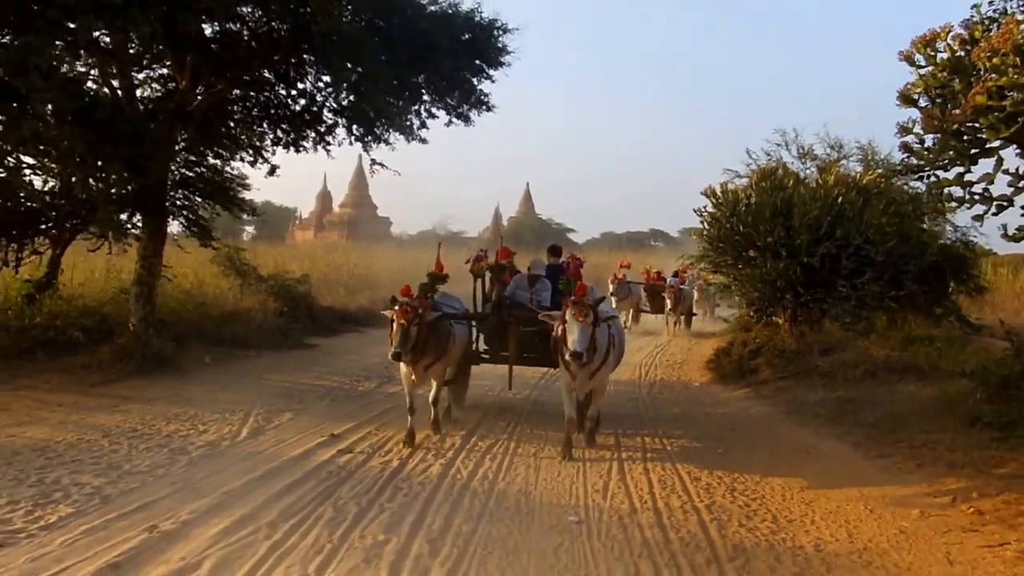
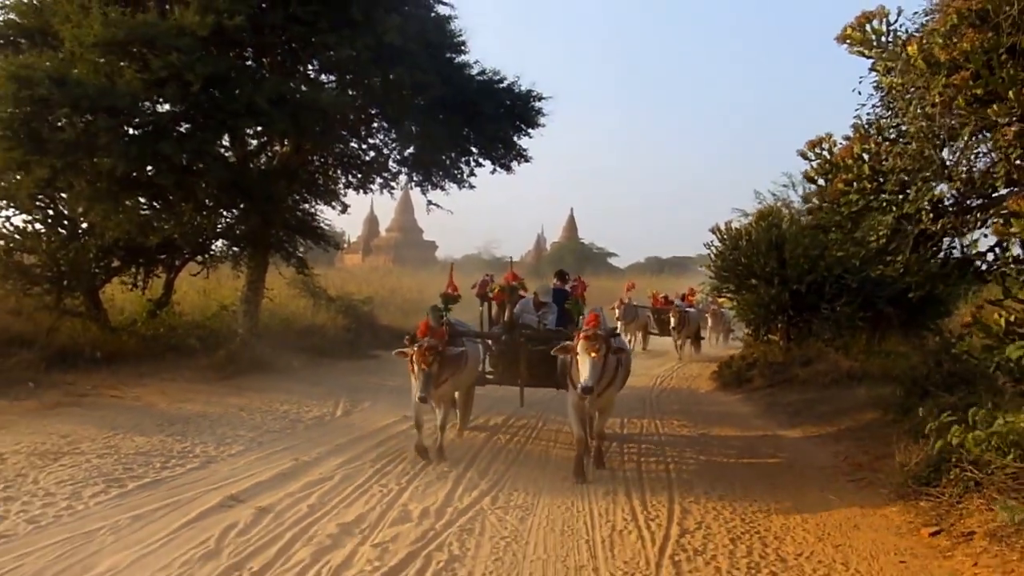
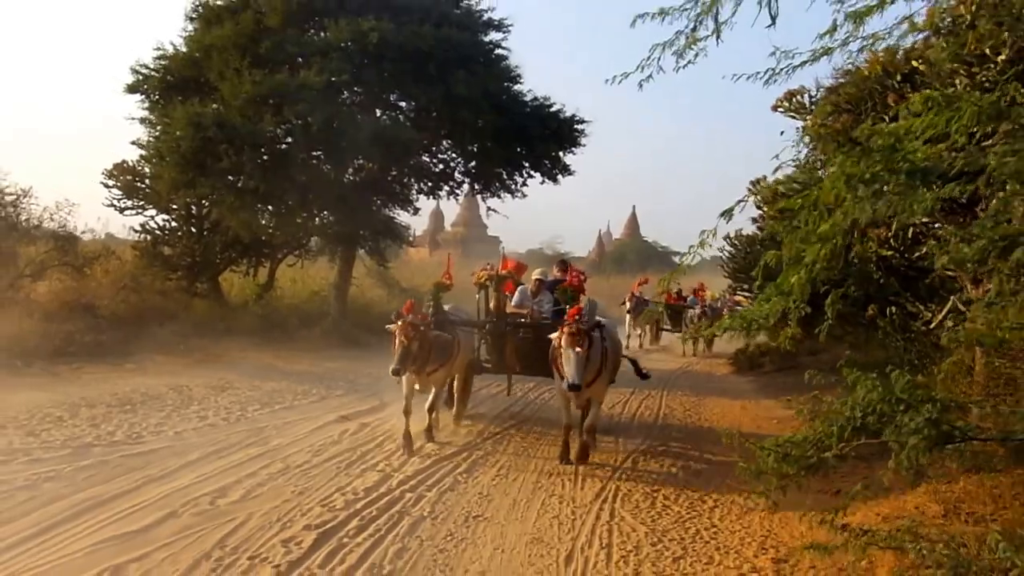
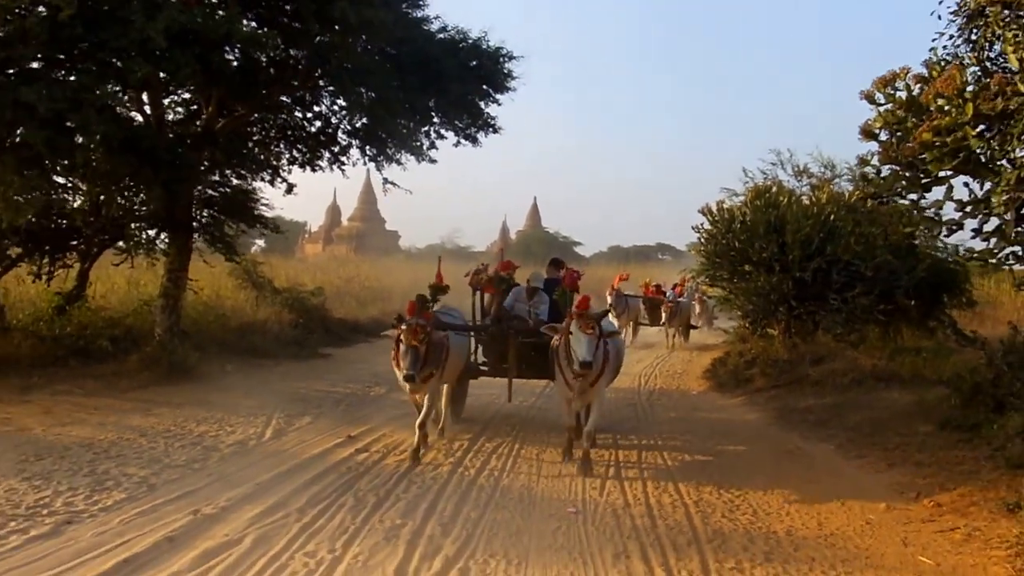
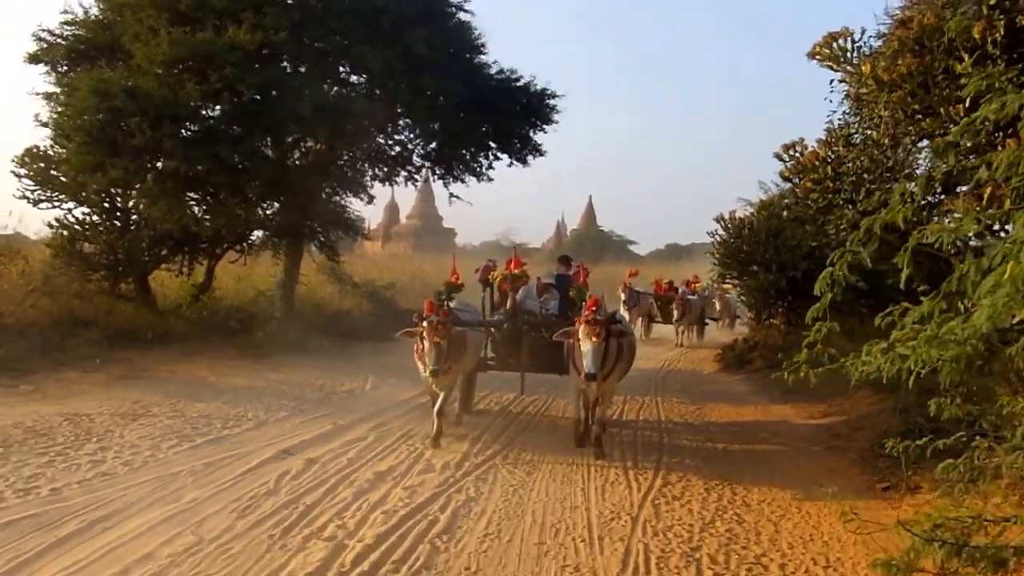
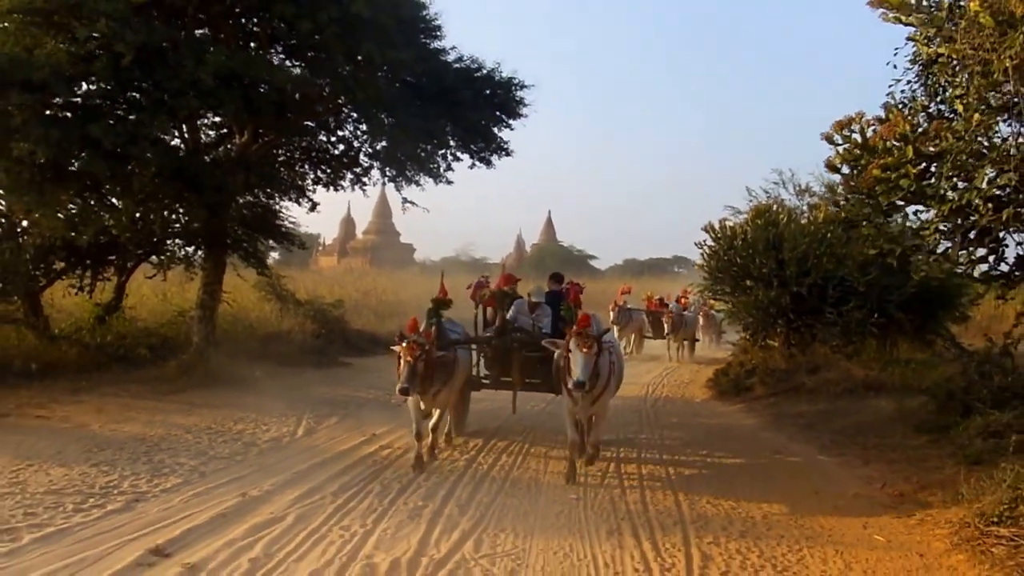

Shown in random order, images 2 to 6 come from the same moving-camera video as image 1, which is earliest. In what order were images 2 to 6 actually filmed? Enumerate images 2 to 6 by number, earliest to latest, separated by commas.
4, 6, 2, 5, 3
